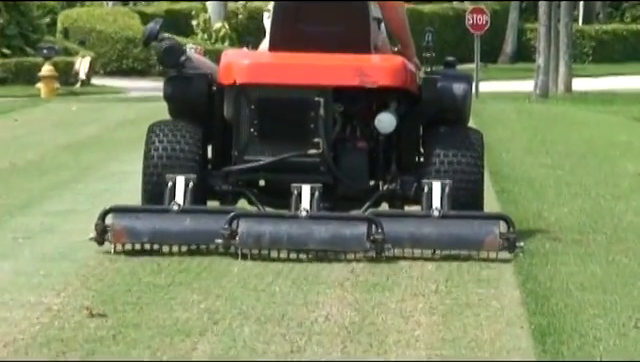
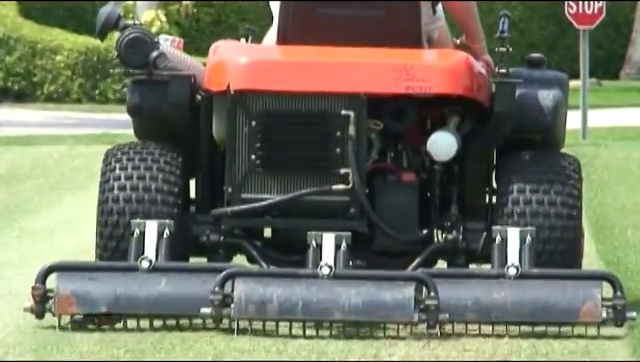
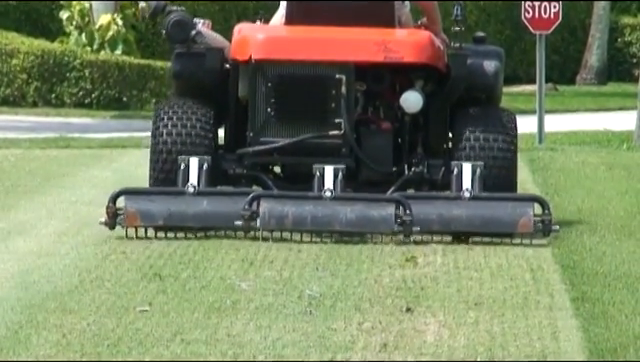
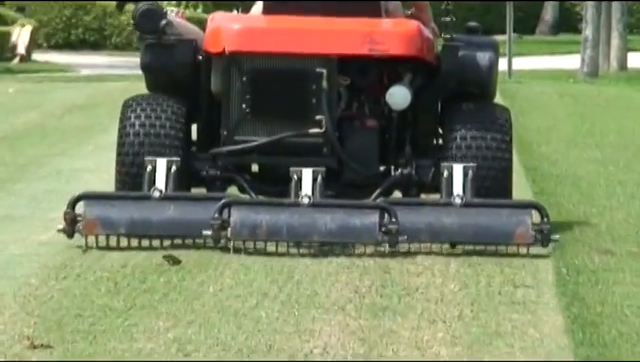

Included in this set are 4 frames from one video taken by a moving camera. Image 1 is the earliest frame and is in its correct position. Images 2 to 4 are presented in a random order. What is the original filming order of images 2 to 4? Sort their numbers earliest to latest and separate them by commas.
4, 2, 3
